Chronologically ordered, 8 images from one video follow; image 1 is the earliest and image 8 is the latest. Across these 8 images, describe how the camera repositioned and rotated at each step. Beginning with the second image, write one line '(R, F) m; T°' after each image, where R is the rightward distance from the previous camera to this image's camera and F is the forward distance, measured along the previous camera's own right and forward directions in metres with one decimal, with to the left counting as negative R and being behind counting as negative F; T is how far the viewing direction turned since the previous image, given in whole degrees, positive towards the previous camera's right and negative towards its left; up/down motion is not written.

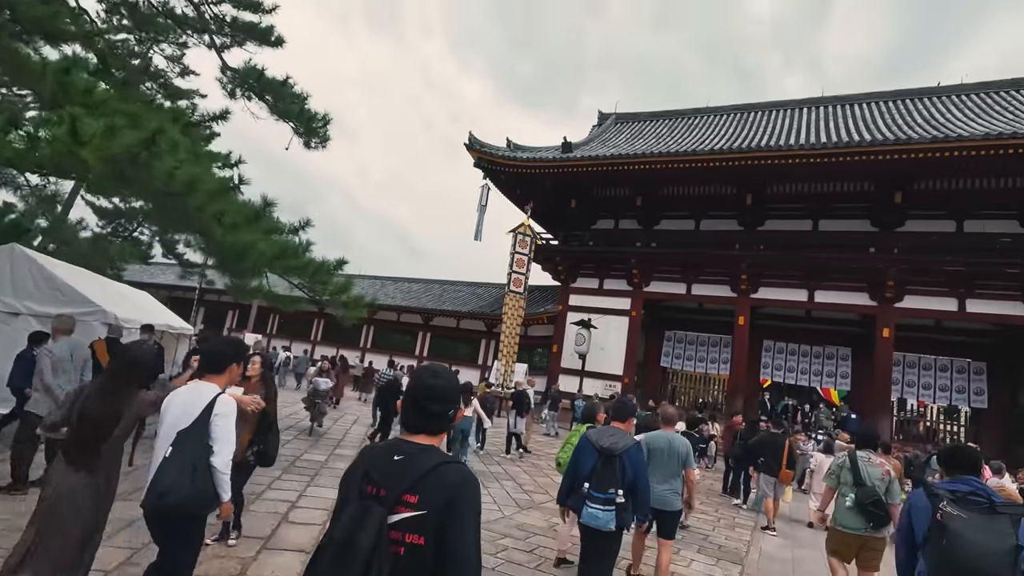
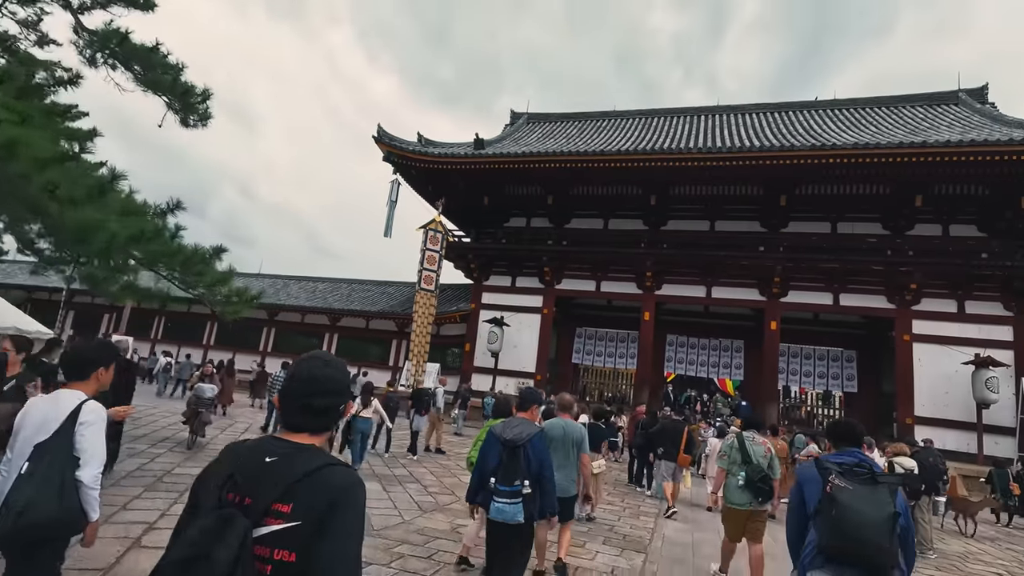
(+0.1, +0.2) m; +9°
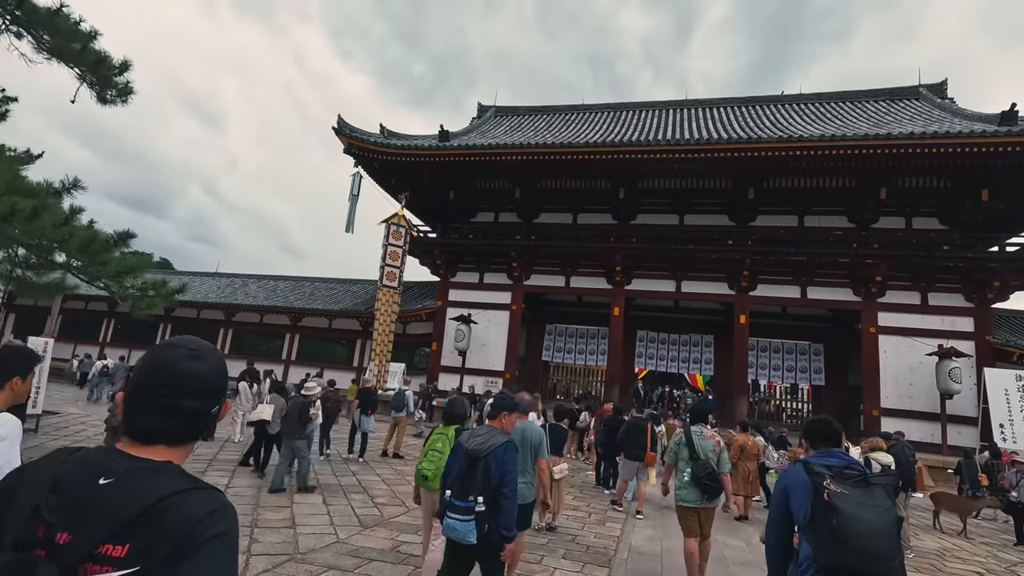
(+0.2, +0.4) m; +3°
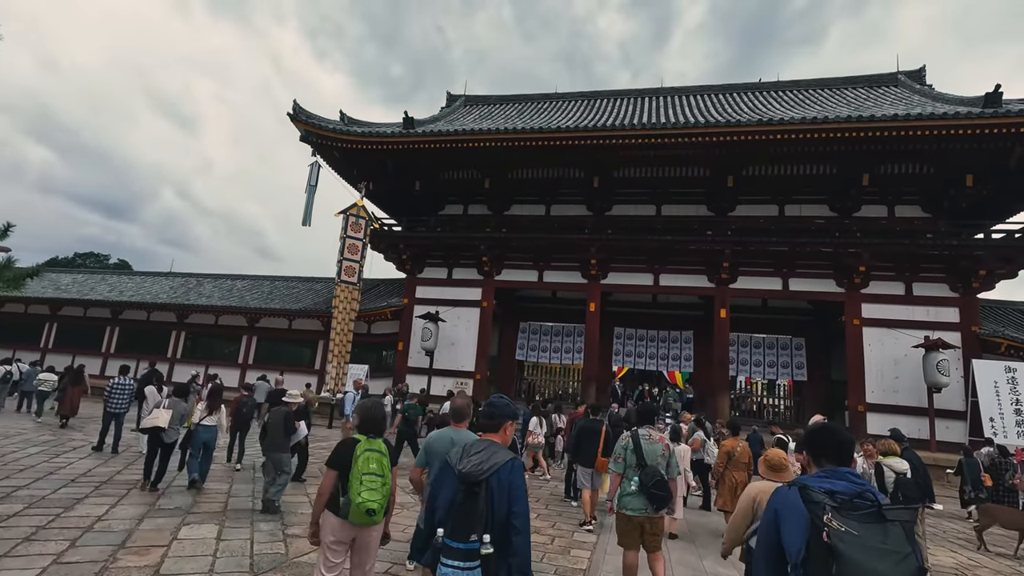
(+0.3, +0.8) m; +2°
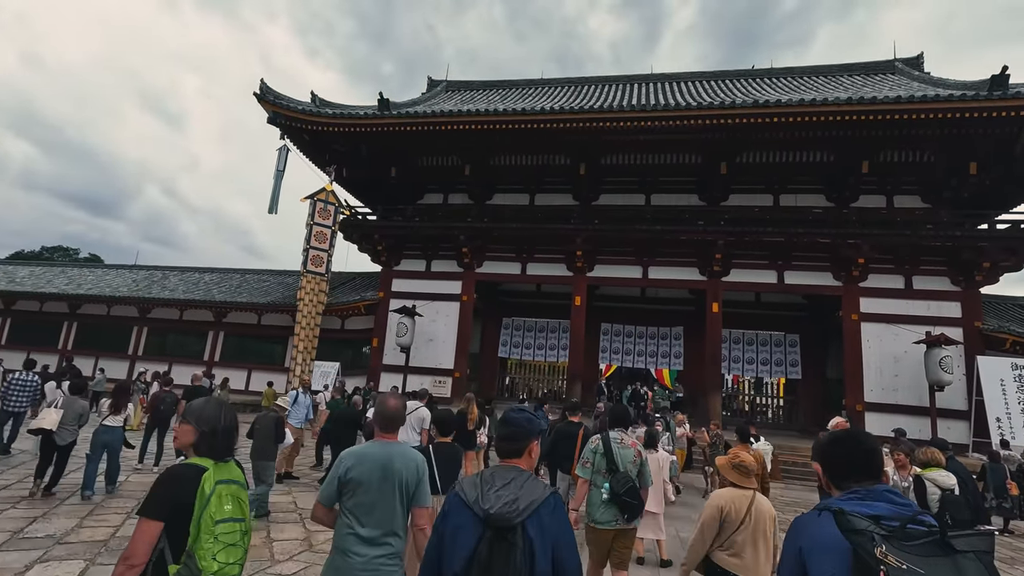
(+0.2, +0.8) m; +1°
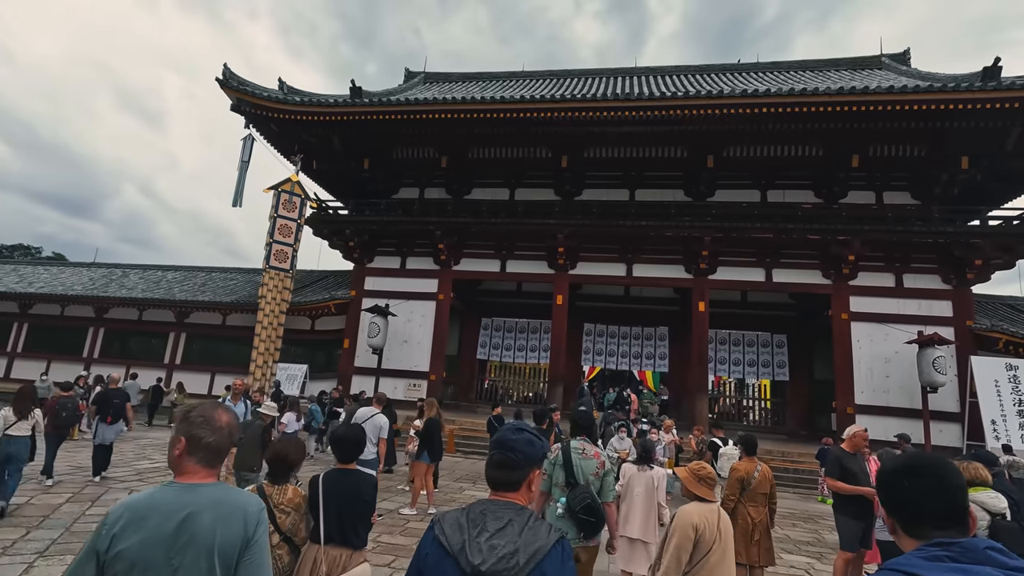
(+0.1, +0.6) m; +2°
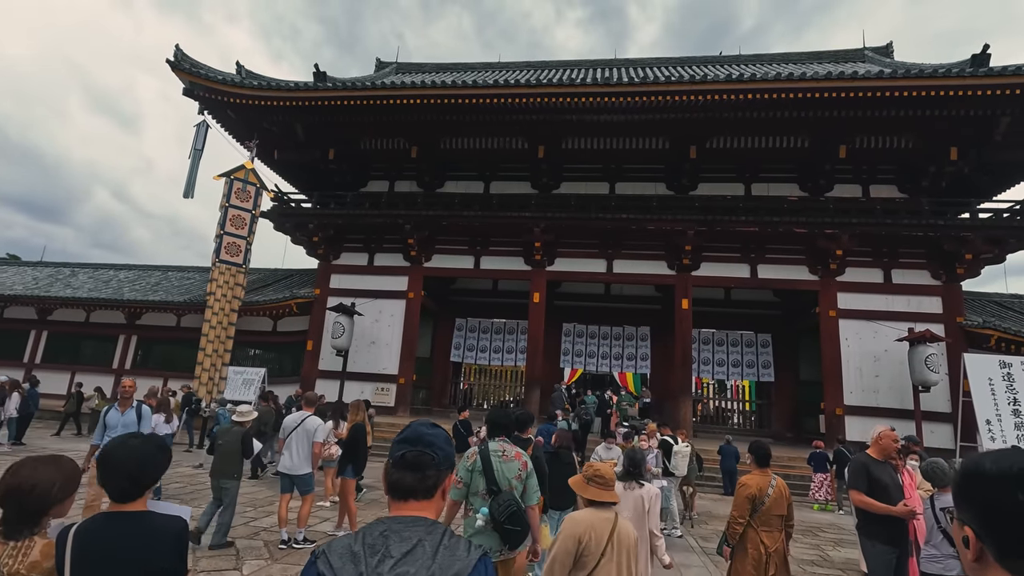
(+0.2, +0.7) m; +2°
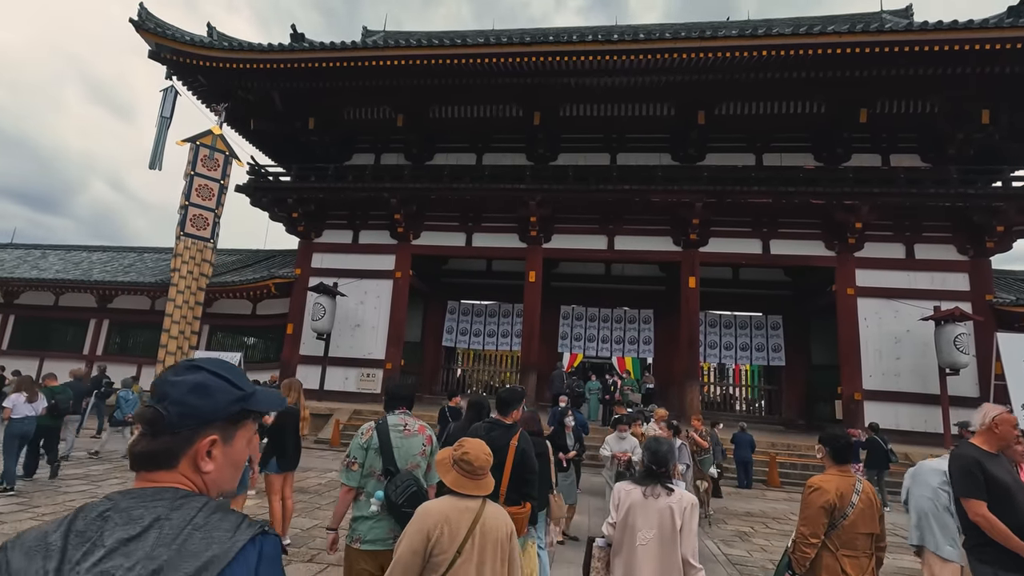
(+0.1, +0.8) m; 0°
